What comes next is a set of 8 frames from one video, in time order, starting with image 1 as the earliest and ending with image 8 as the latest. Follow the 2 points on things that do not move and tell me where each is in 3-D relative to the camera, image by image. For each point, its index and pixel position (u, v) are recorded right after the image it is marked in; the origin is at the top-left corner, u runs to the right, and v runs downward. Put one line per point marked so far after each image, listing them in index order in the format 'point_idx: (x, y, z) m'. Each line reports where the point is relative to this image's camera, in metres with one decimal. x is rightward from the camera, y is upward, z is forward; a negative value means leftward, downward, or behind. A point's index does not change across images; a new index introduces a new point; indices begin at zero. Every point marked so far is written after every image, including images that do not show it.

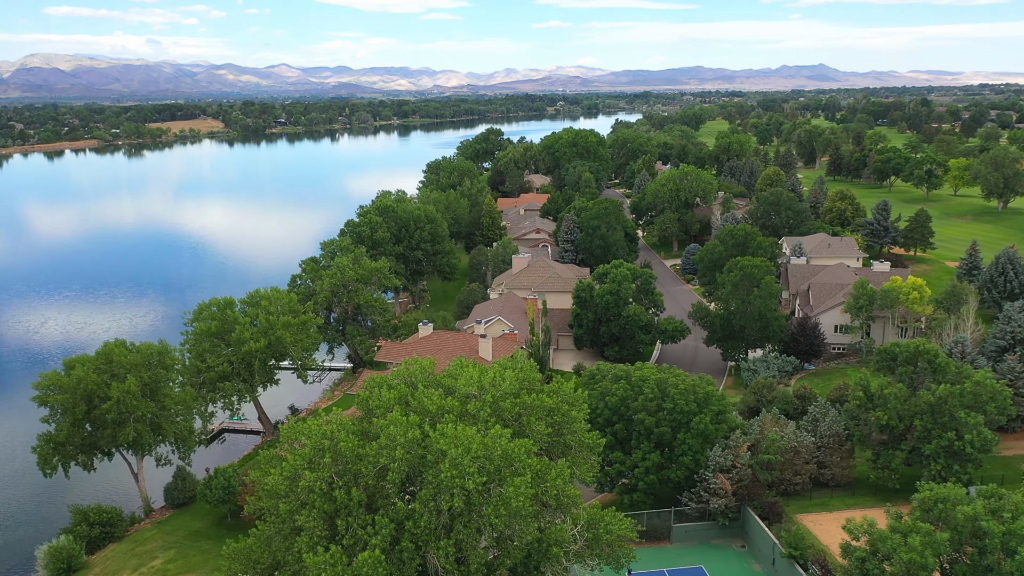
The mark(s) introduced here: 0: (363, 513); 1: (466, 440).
0: (-3.2, -5.0, +18.1) m
1: (-1.0, -3.5, +18.6) m
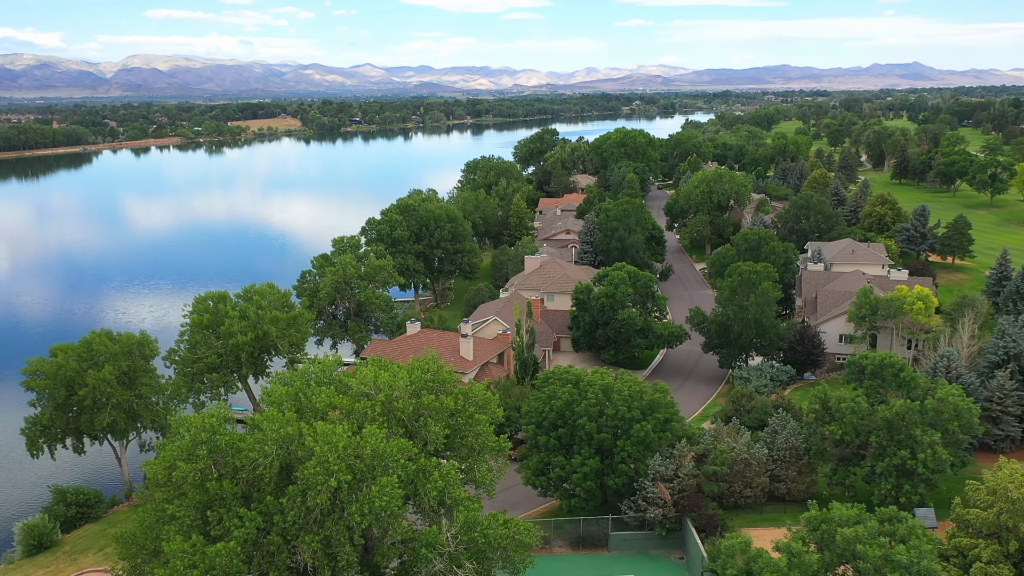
0: (-6.2, -4.9, +18.6) m
1: (-4.0, -3.5, +18.8) m
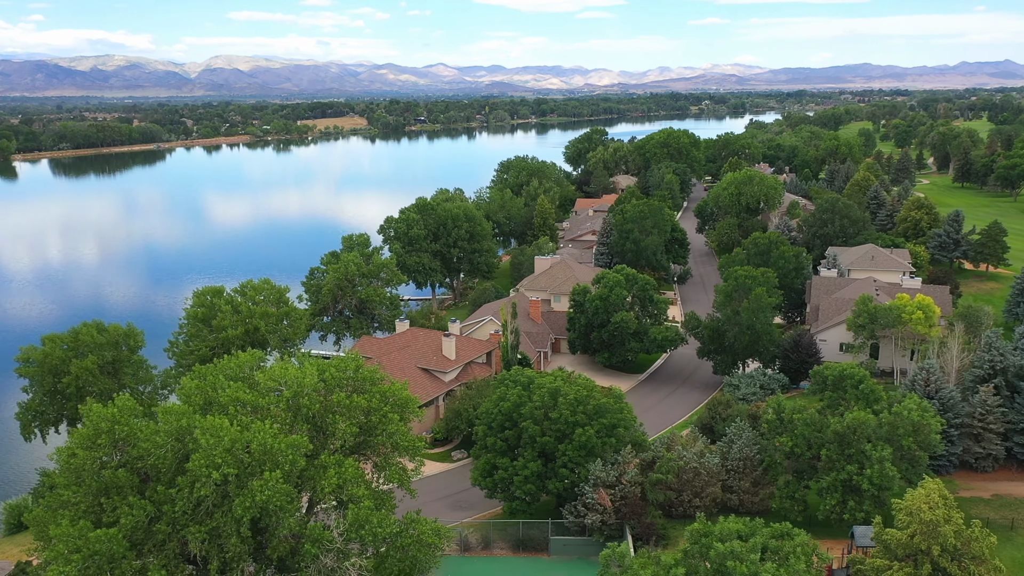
0: (-8.9, -4.8, +19.2) m
1: (-6.6, -3.4, +19.3) m
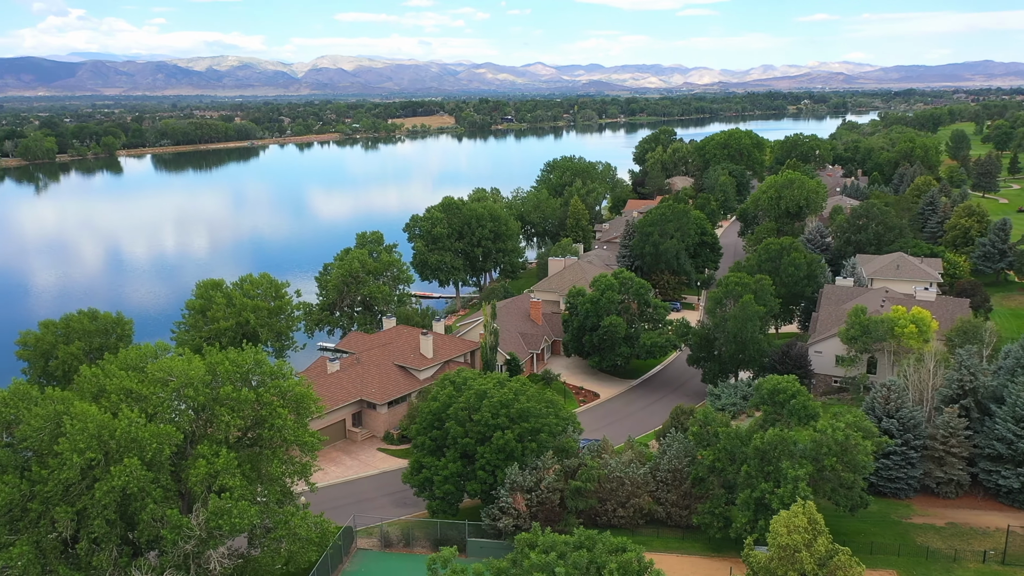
0: (-12.5, -4.6, +20.4) m
1: (-10.2, -3.2, +20.2) m
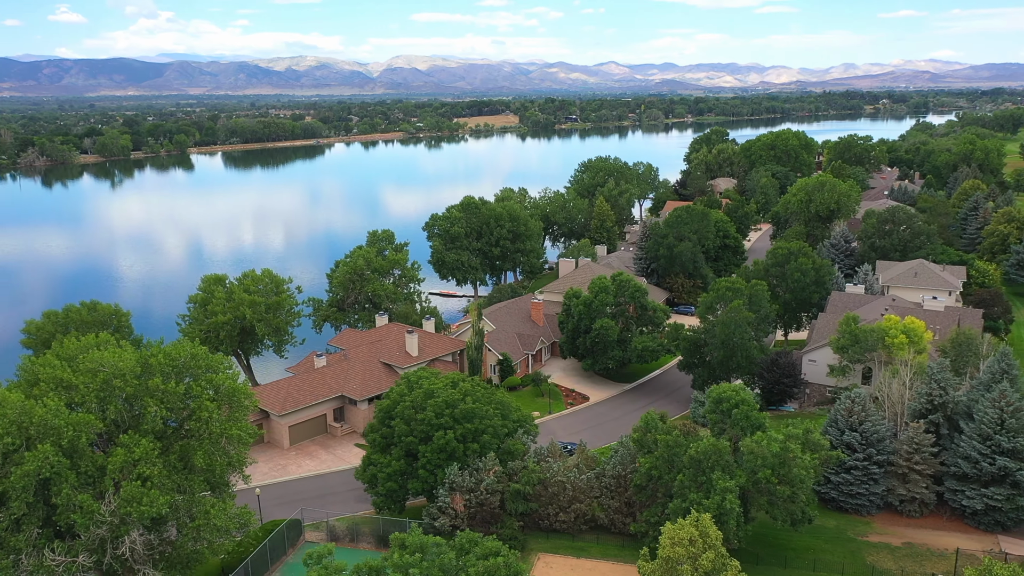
0: (-15.0, -4.4, +21.6) m
1: (-12.7, -3.1, +21.2) m
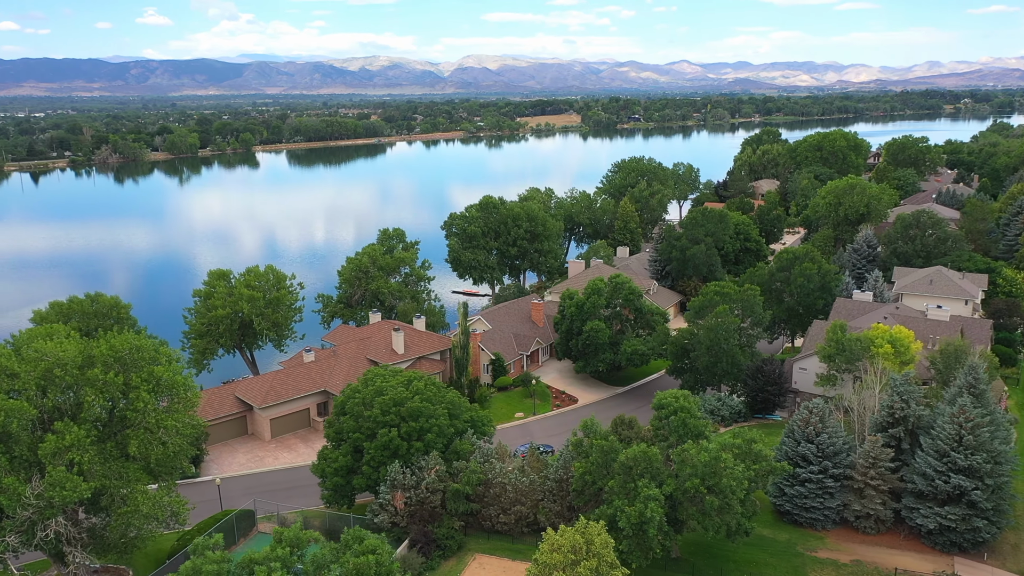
0: (-17.3, -4.1, +22.9) m
1: (-15.0, -2.8, +22.3) m
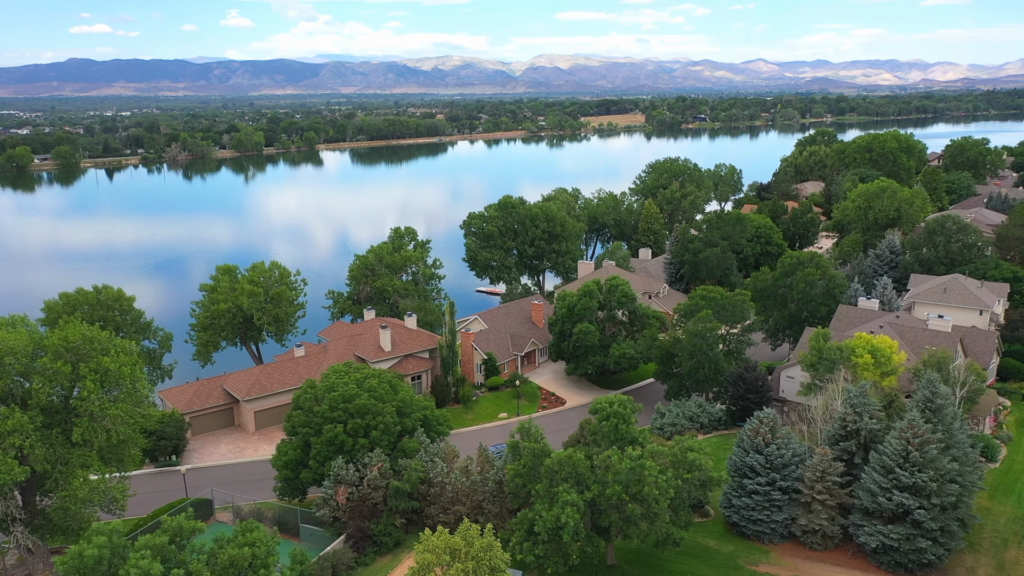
0: (-19.6, -3.8, +24.4) m
1: (-17.3, -2.6, +23.6) m
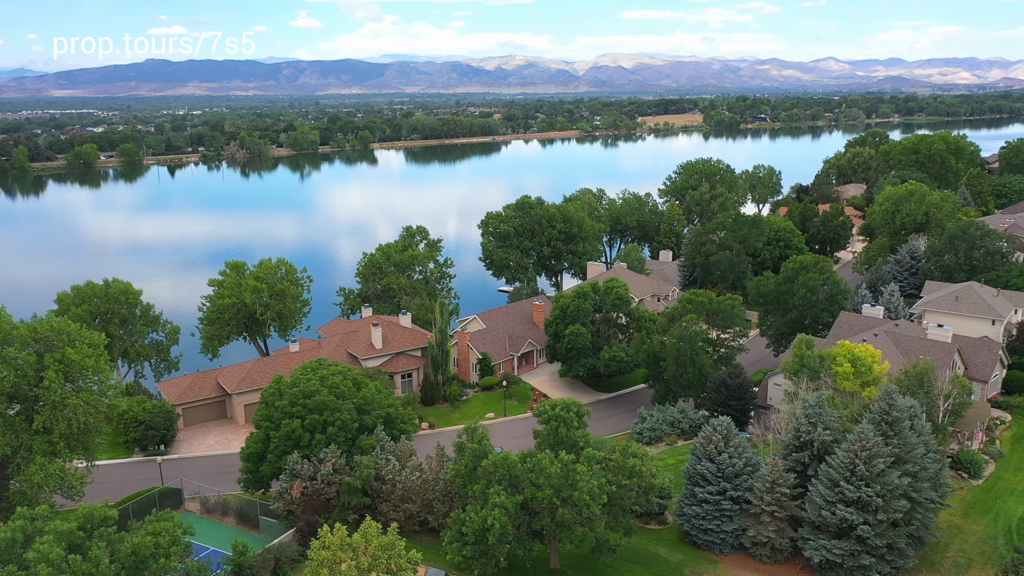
0: (-21.4, -3.5, +25.9) m
1: (-19.1, -2.3, +25.0) m
